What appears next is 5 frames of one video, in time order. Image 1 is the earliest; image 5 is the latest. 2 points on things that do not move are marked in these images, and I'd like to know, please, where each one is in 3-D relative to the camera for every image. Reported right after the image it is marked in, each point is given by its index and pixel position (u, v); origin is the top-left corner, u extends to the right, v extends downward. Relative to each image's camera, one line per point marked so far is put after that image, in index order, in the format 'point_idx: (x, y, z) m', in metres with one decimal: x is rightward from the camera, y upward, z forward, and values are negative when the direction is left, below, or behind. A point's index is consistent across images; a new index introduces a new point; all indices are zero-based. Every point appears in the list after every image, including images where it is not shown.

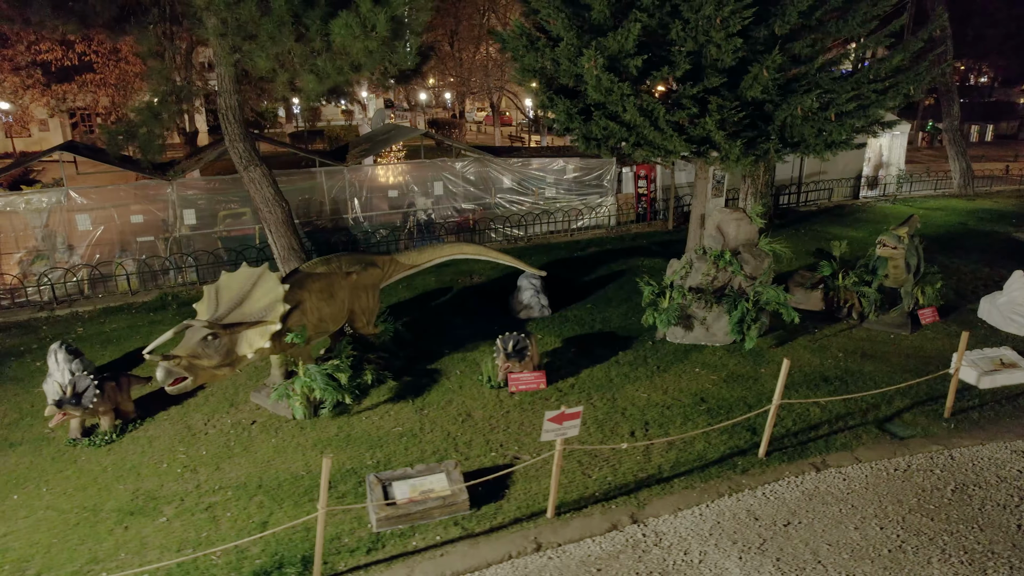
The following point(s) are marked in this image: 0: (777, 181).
0: (+5.9, +2.4, +16.1) m
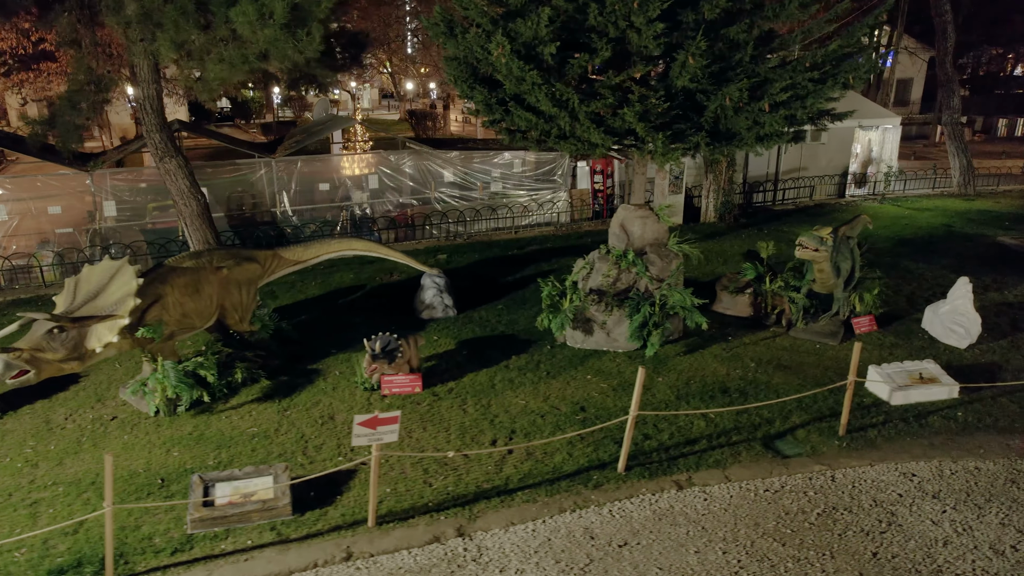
0: (+5.1, +2.4, +15.4) m
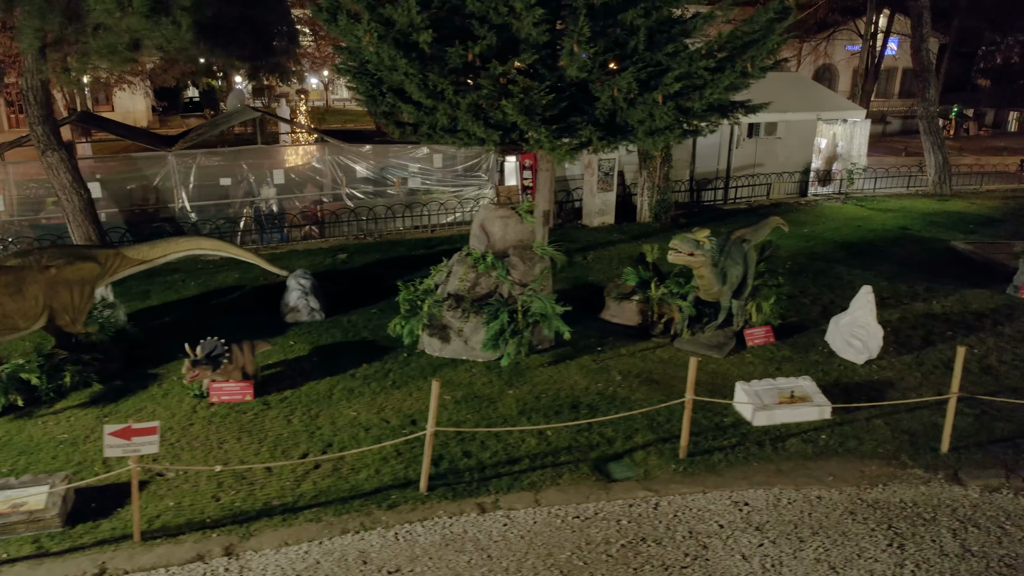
0: (+3.8, +2.3, +14.7) m
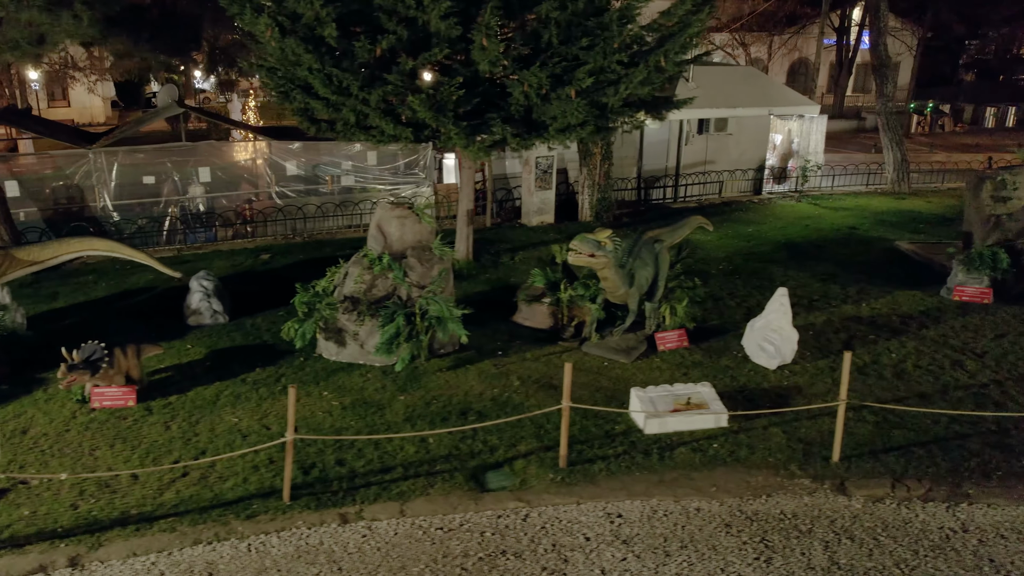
0: (+2.7, +2.3, +14.5) m
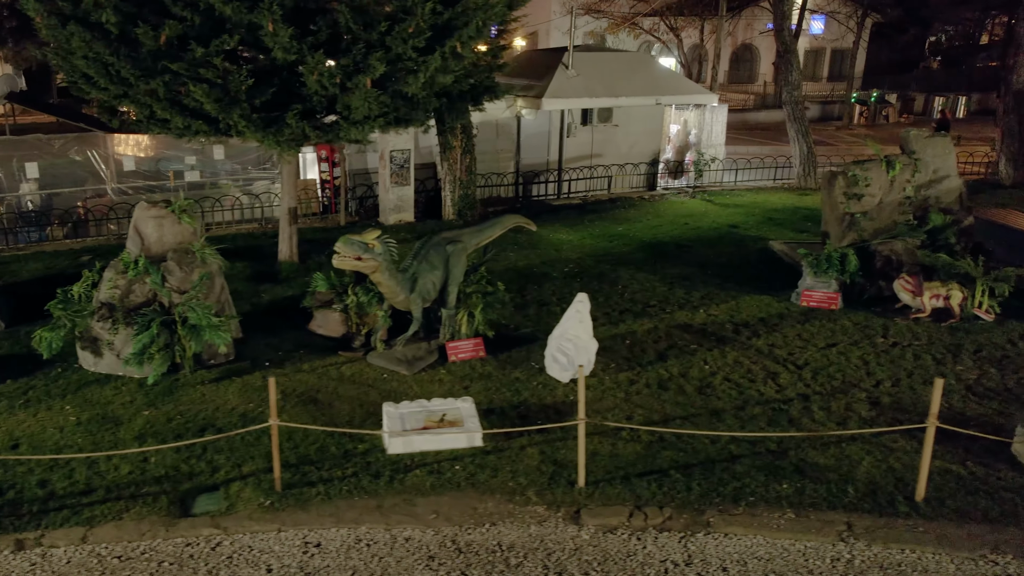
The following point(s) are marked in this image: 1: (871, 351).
0: (+0.3, +2.3, +14.0) m
1: (+4.6, -0.8, +9.2) m
